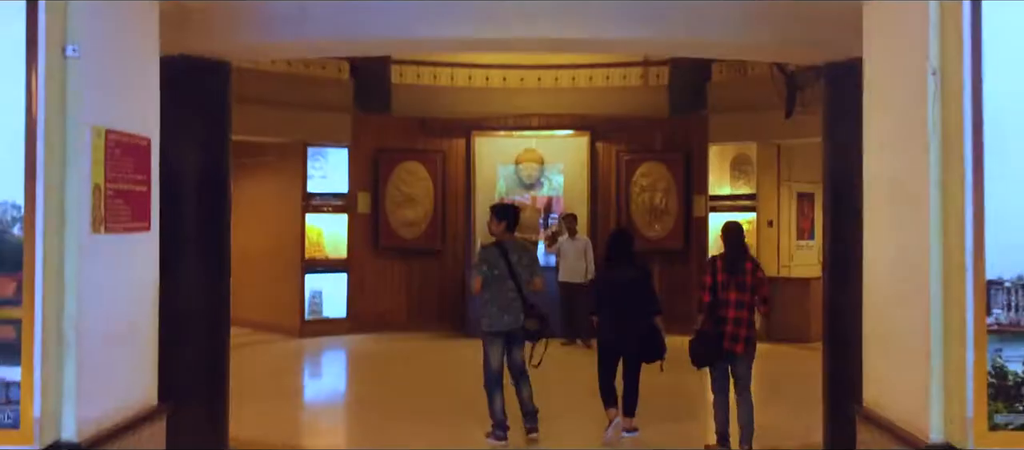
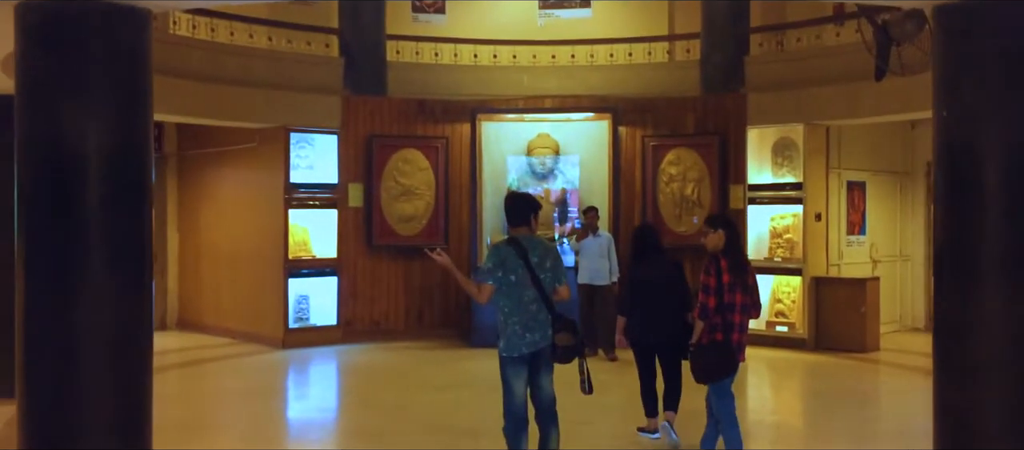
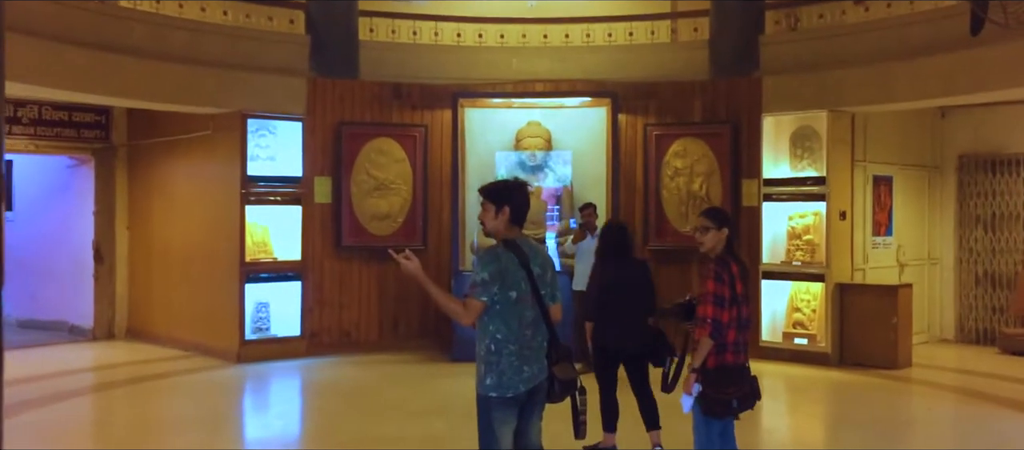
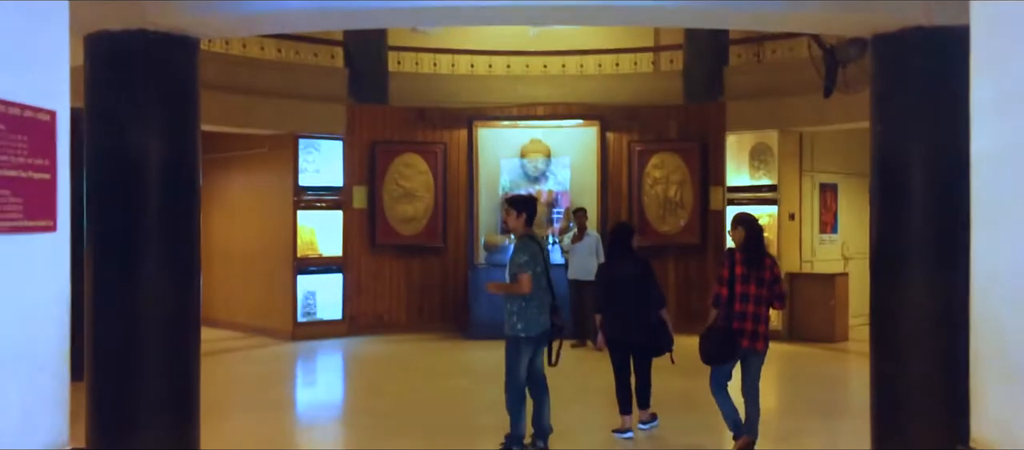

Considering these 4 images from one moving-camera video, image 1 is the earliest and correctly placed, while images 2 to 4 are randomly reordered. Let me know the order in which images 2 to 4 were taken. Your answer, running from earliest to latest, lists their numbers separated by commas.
4, 2, 3
